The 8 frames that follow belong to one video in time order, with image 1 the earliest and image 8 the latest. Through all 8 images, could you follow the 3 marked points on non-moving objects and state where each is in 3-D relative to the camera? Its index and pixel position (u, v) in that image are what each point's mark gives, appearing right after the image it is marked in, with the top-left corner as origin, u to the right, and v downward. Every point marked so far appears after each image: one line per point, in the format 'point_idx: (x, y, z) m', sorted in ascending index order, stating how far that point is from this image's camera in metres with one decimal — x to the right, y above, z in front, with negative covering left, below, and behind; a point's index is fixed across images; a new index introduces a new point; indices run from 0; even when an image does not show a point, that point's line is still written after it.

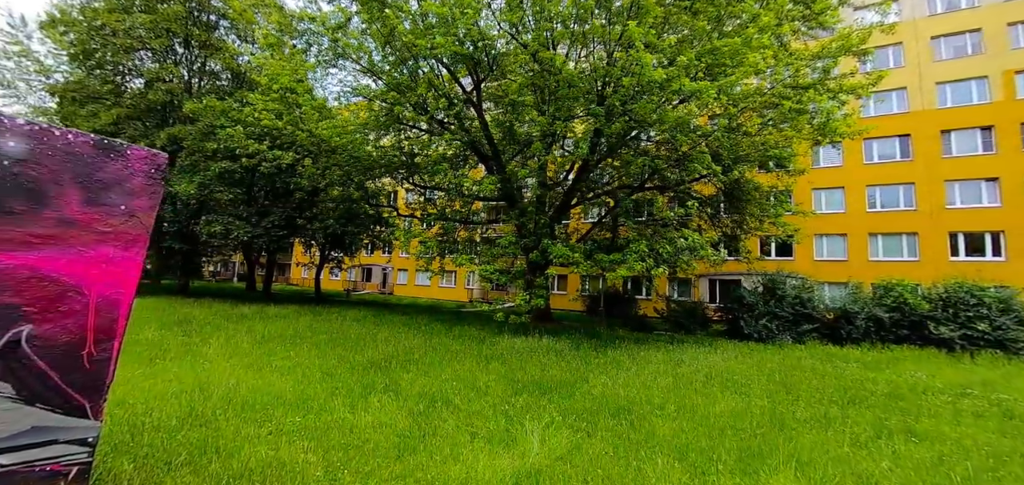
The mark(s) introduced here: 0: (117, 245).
0: (-2.7, 0.0, +3.2) m
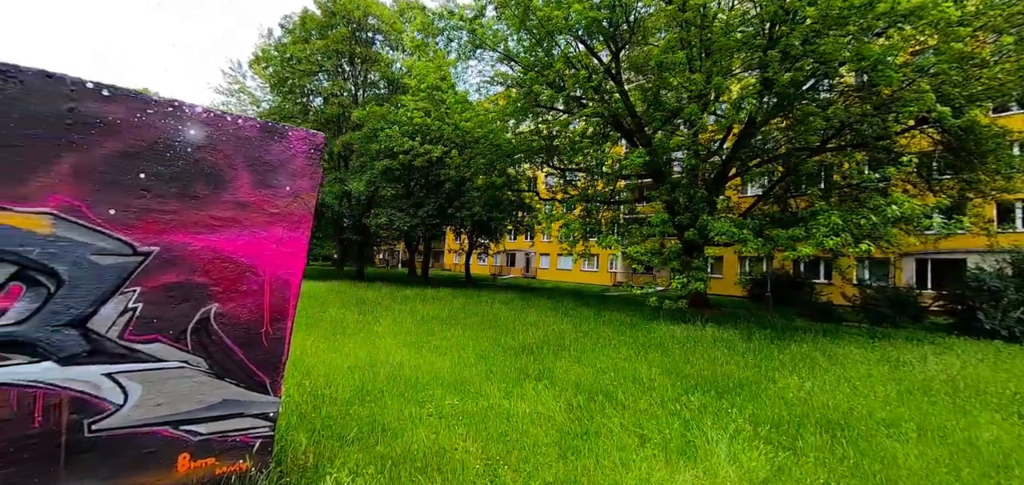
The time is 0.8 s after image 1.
0: (-1.6, +0.1, +3.2) m
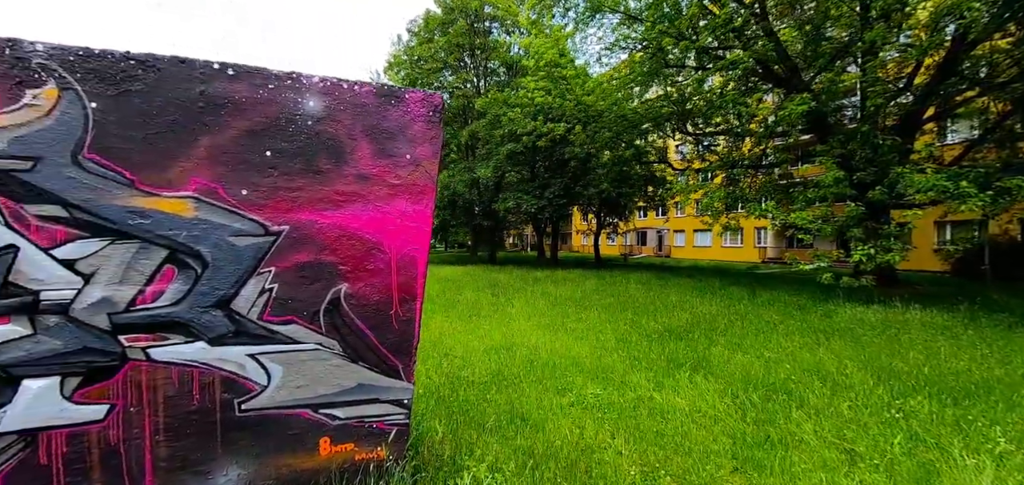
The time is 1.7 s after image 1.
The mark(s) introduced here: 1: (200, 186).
0: (-0.7, +0.3, +3.0) m
1: (-1.7, +0.3, +2.6) m
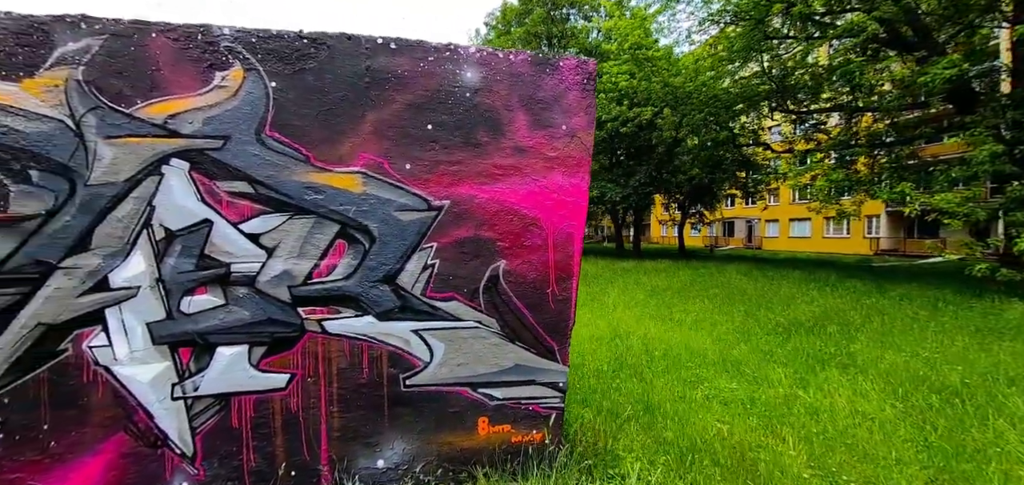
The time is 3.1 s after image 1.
0: (+0.3, +0.4, +2.8) m
1: (-0.8, +0.5, +2.6) m
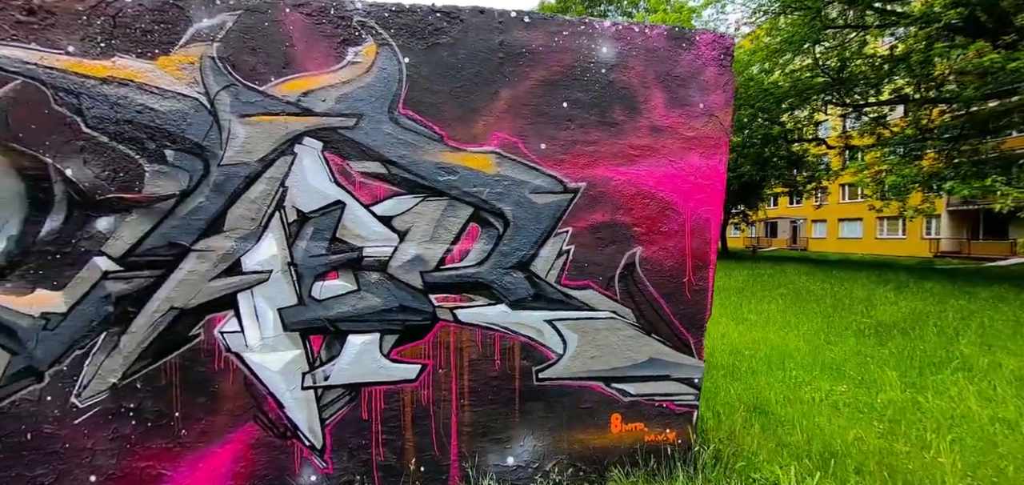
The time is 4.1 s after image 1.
0: (+1.1, +0.5, +2.7) m
1: (-0.1, +0.5, +2.5) m
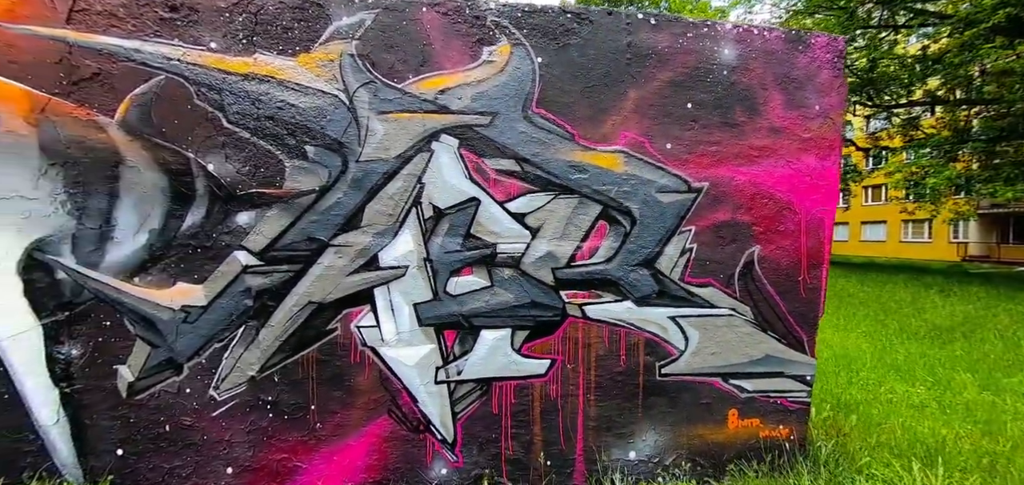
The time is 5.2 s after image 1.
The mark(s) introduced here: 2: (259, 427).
0: (+1.8, +0.5, +2.7) m
1: (+0.6, +0.6, +2.5) m
2: (-1.3, -0.9, +2.4) m
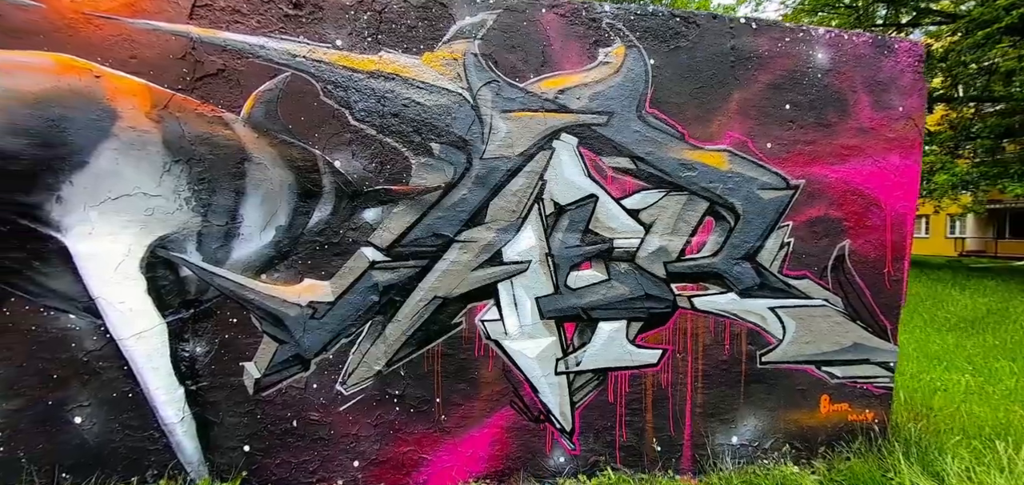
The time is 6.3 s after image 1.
0: (+2.4, +0.5, +2.9) m
1: (+1.3, +0.6, +2.7) m
2: (-0.7, -0.9, +2.4) m
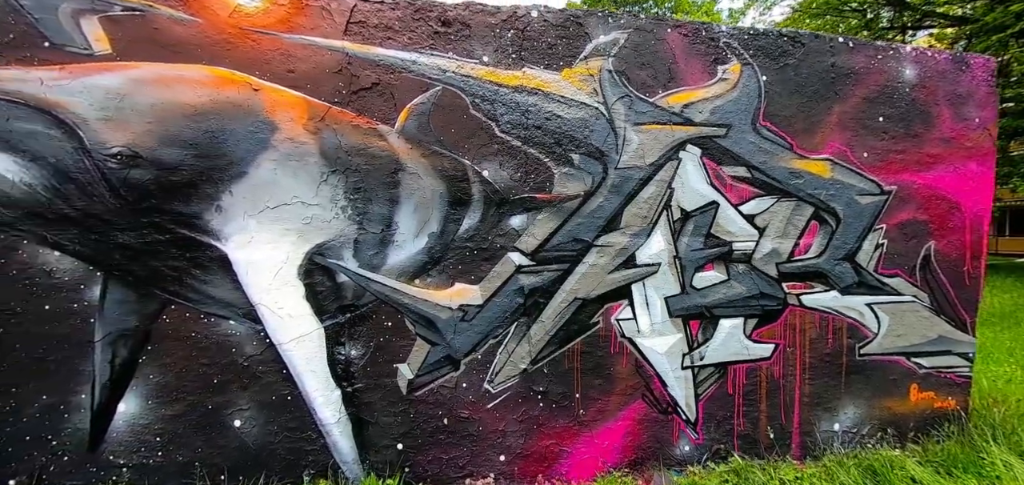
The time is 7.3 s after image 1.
0: (+3.1, +0.5, +3.2) m
1: (+2.0, +0.6, +2.9) m
2: (+0.1, -1.0, +2.6) m
